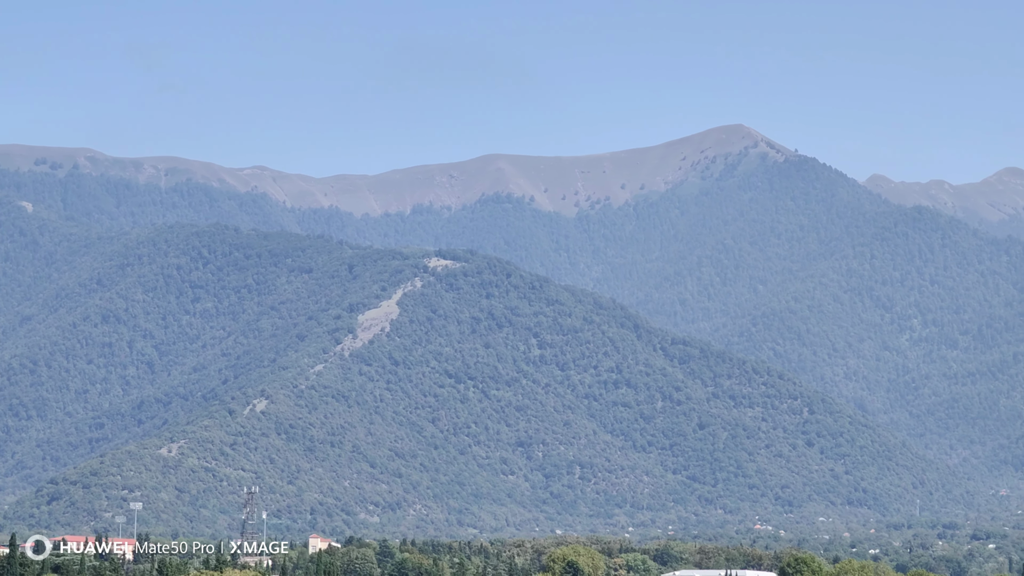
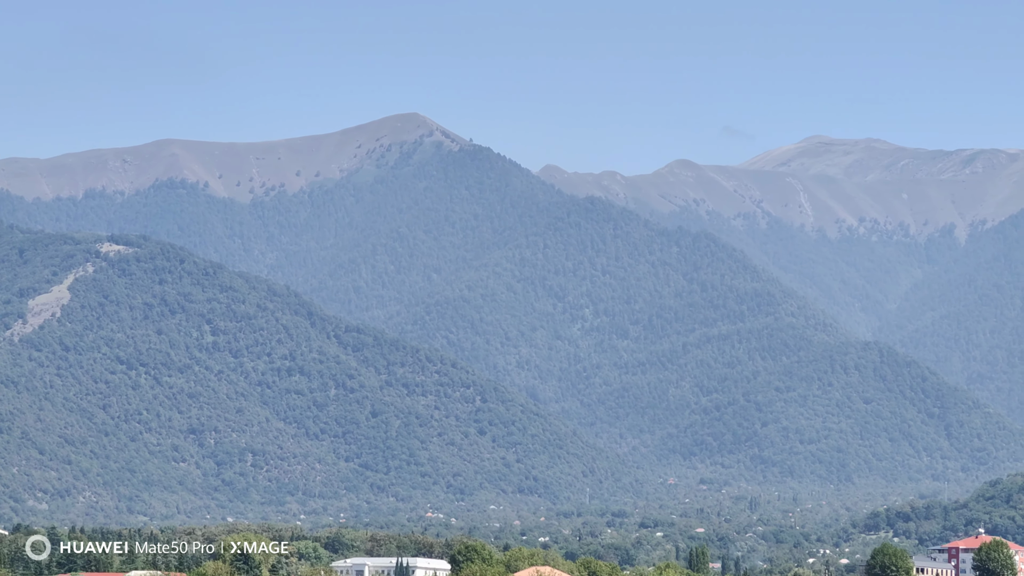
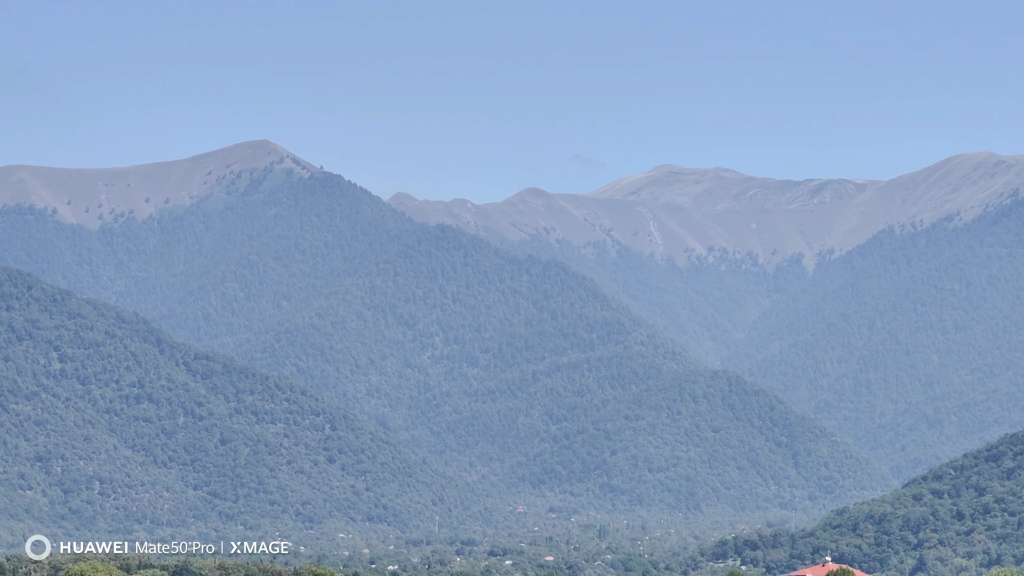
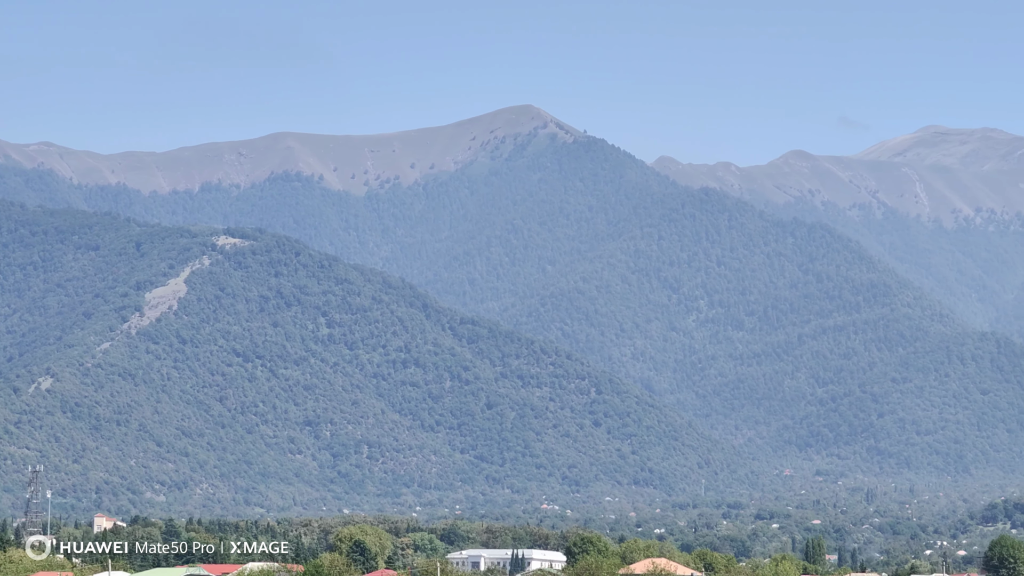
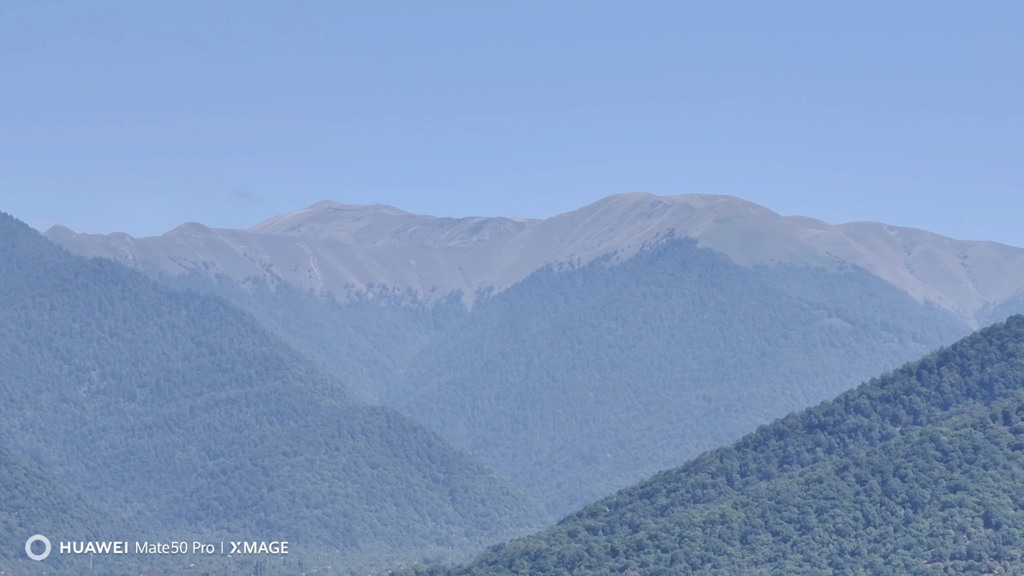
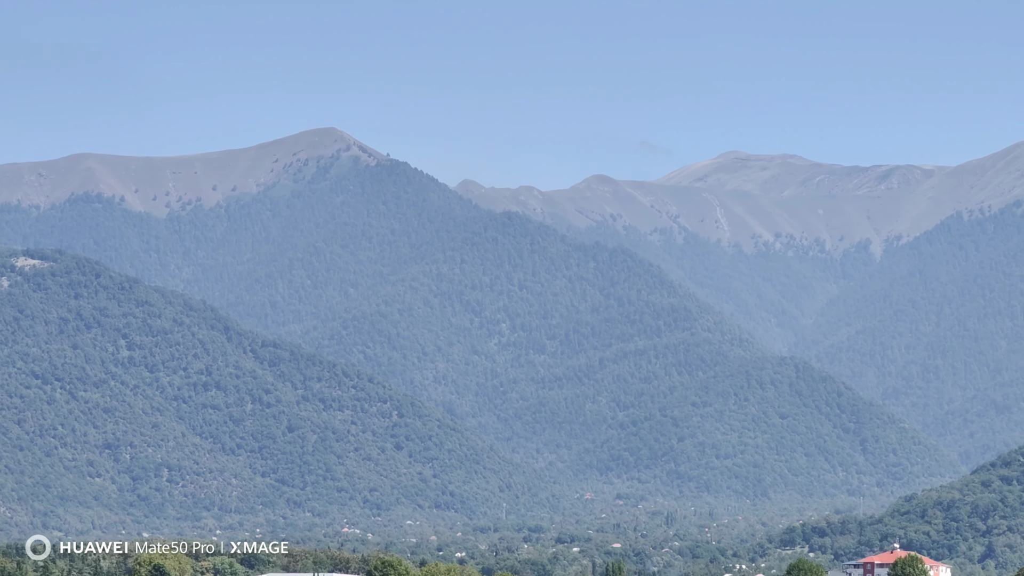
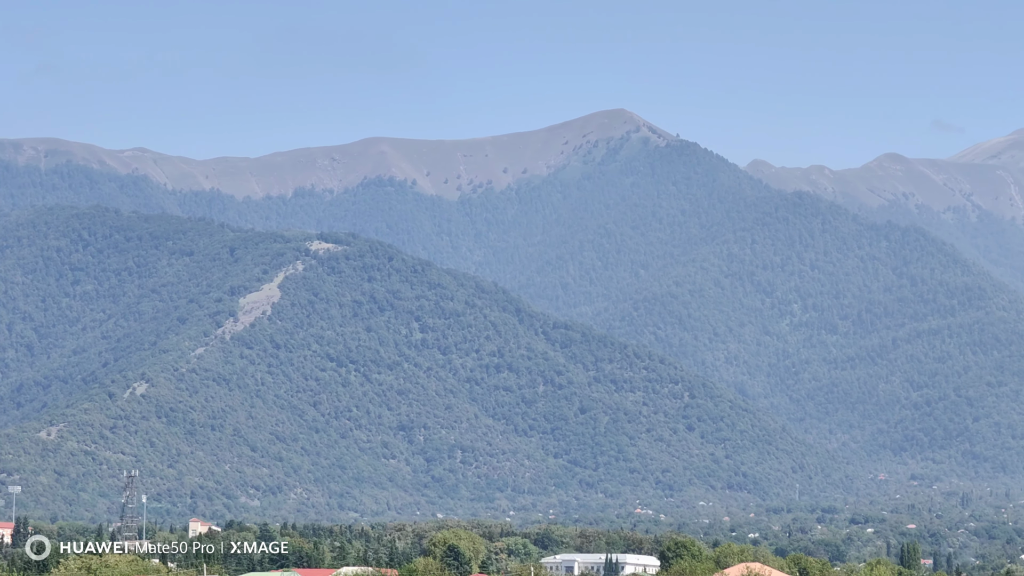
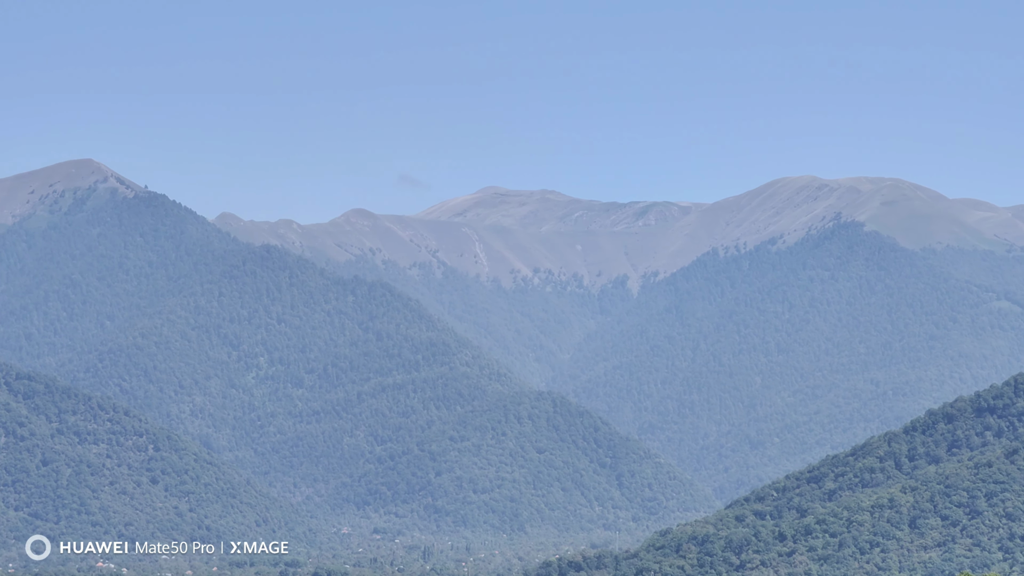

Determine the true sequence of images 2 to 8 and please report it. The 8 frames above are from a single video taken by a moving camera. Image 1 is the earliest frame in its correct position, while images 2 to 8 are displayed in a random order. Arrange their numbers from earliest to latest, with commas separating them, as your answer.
7, 4, 2, 6, 3, 8, 5
